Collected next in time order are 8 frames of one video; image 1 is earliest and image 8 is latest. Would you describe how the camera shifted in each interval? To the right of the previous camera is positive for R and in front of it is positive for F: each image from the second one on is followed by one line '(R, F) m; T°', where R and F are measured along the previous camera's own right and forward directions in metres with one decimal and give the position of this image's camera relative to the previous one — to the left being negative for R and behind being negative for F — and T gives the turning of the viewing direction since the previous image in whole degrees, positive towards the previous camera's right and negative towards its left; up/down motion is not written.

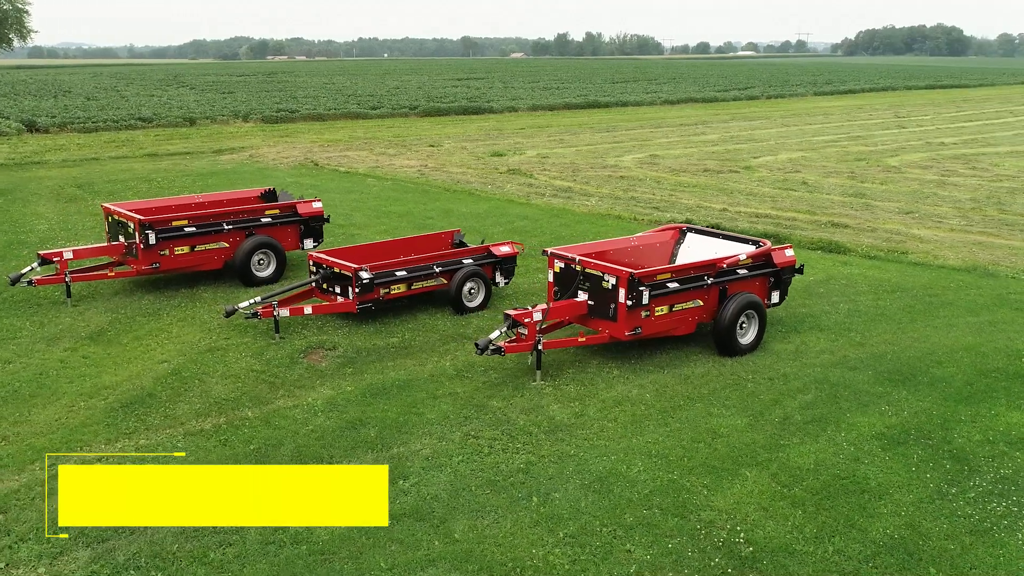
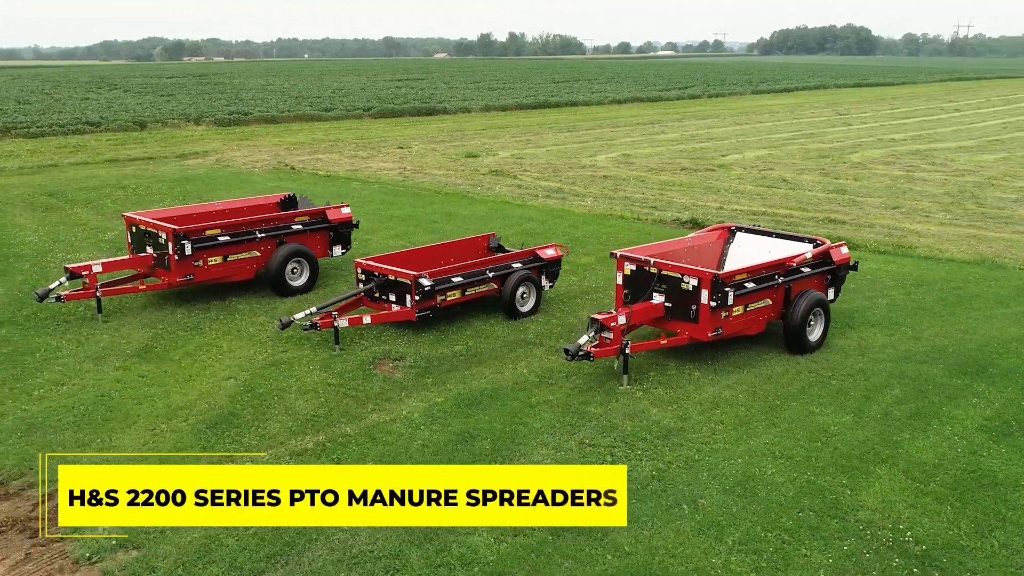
(-1.6, +0.2) m; +5°
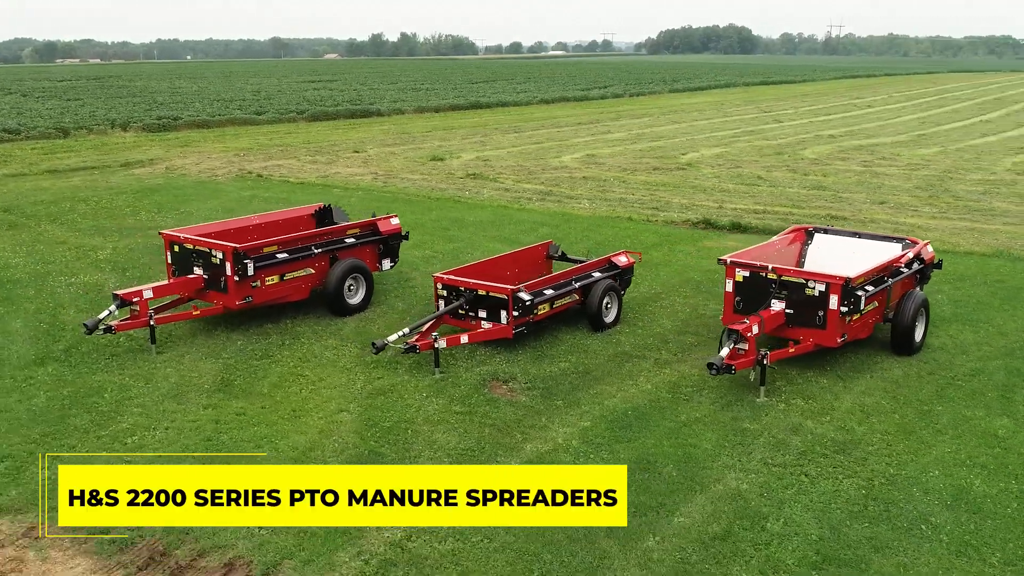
(-2.2, +0.7) m; +7°
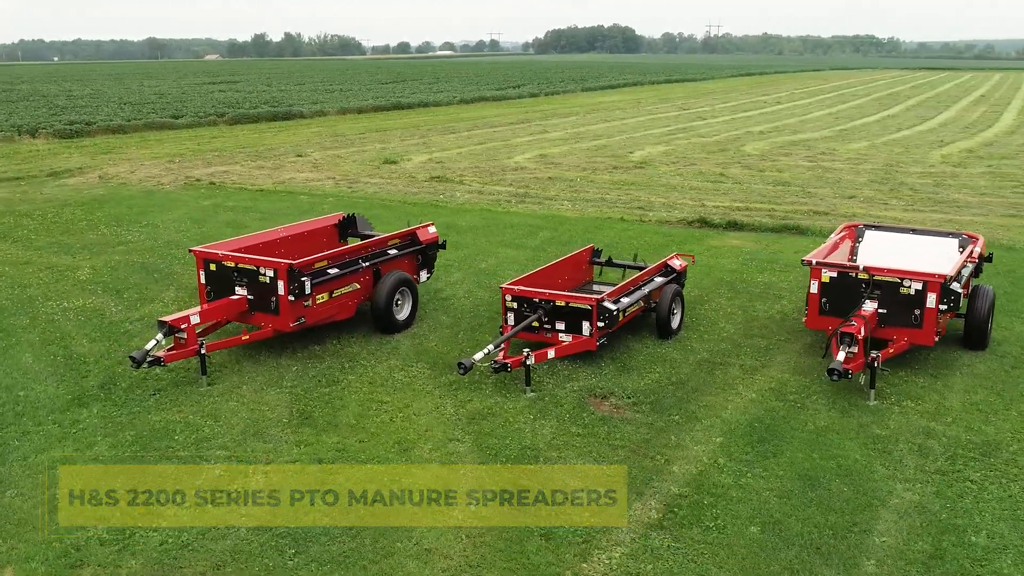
(-1.9, +0.7) m; +7°
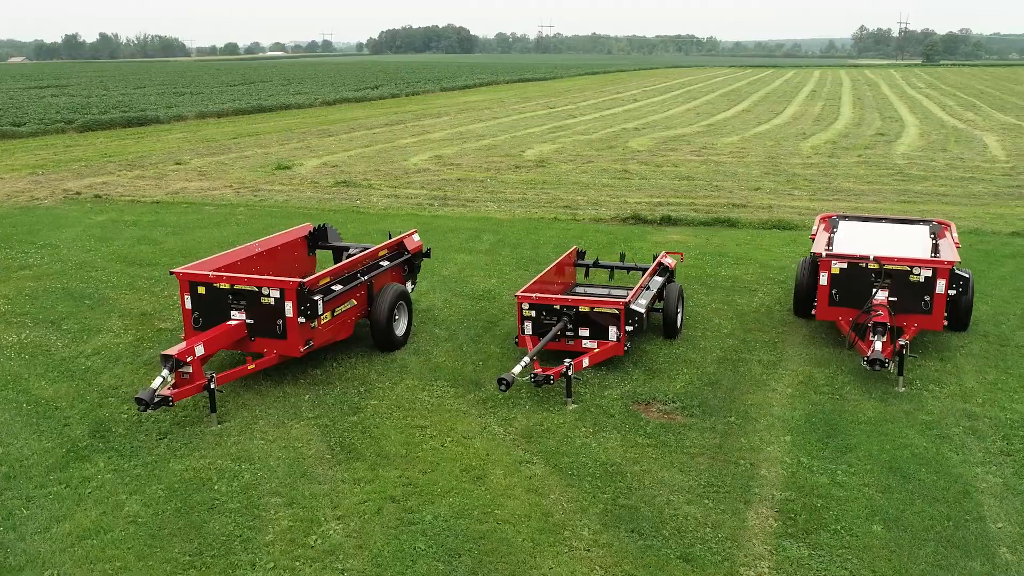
(-1.7, +0.6) m; +10°
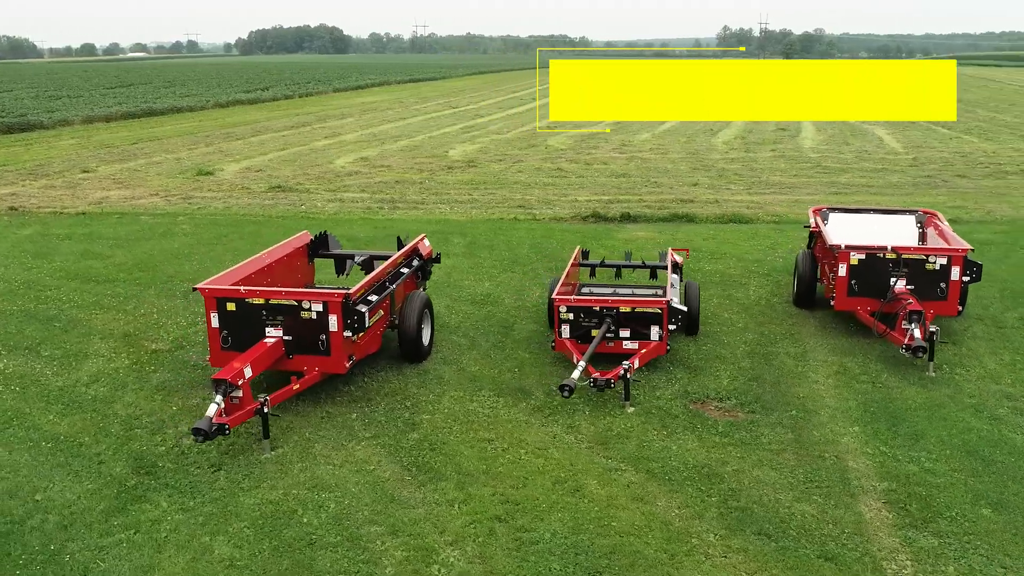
(-1.5, +0.4) m; +8°
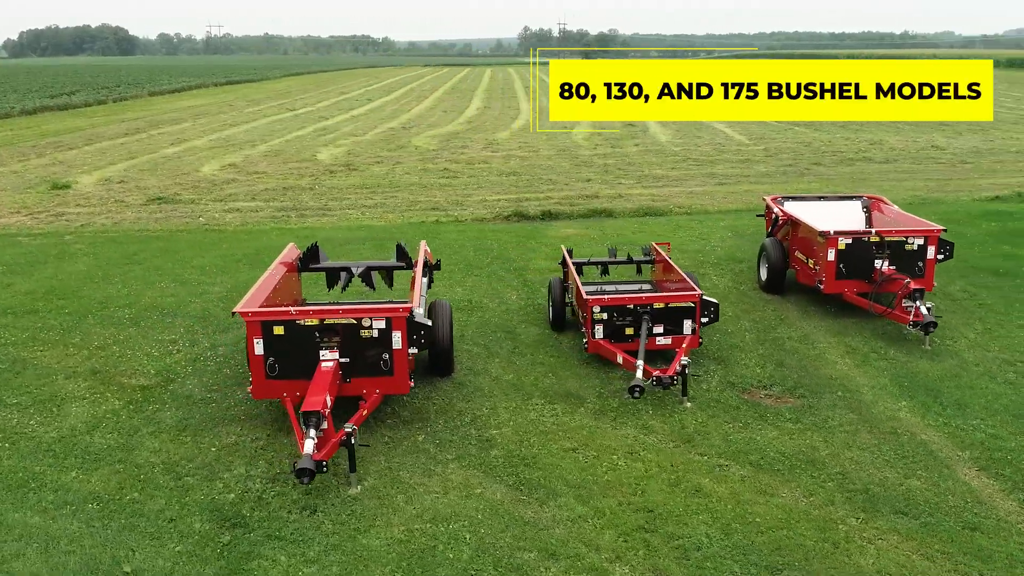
(-2.0, +0.5) m; +12°
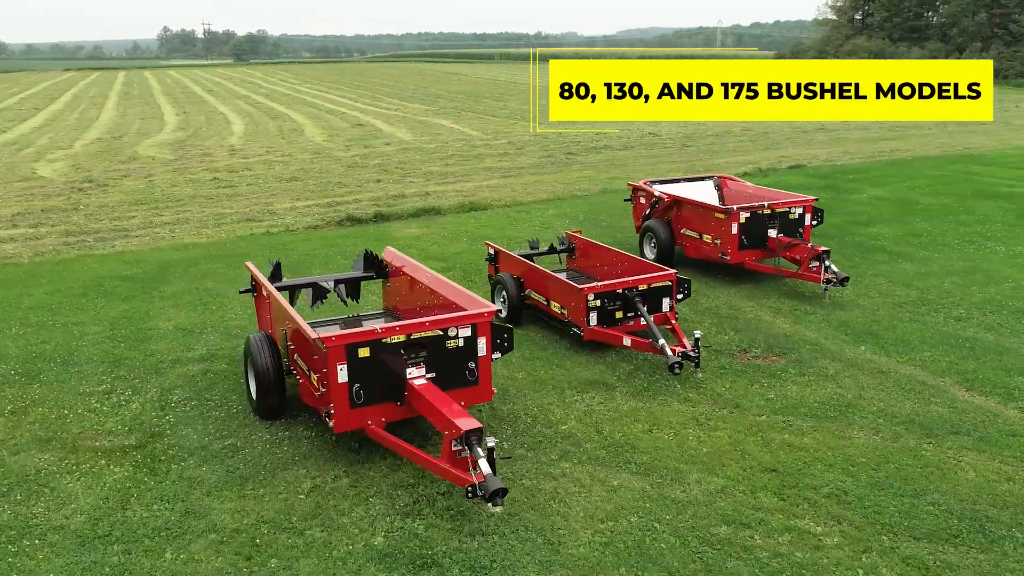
(-3.0, +0.7) m; +21°
